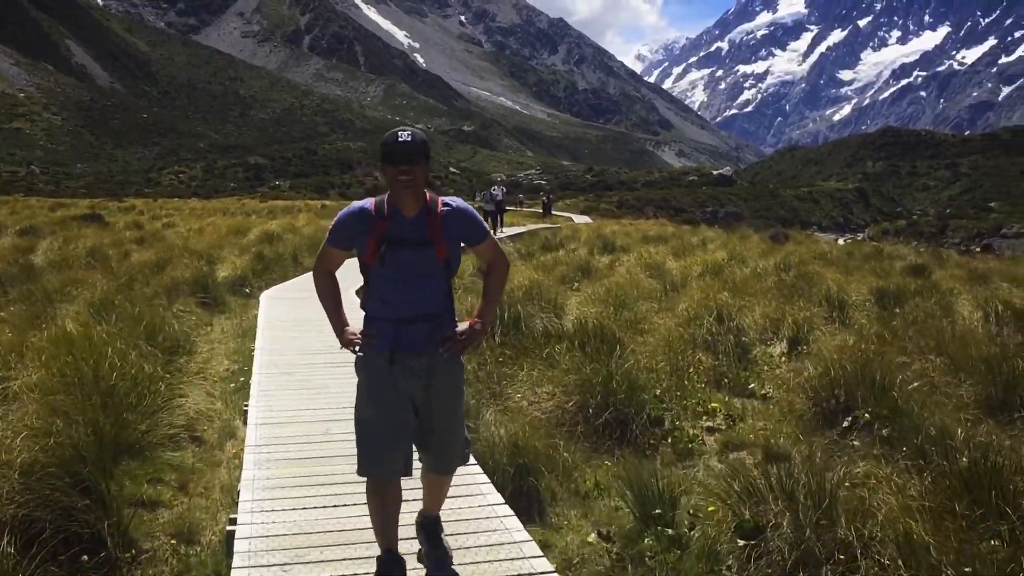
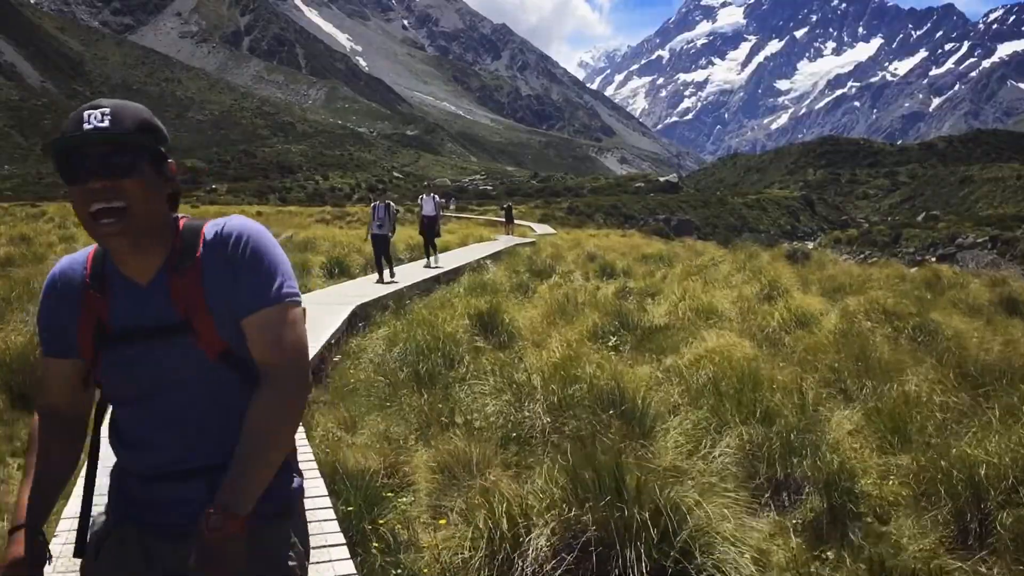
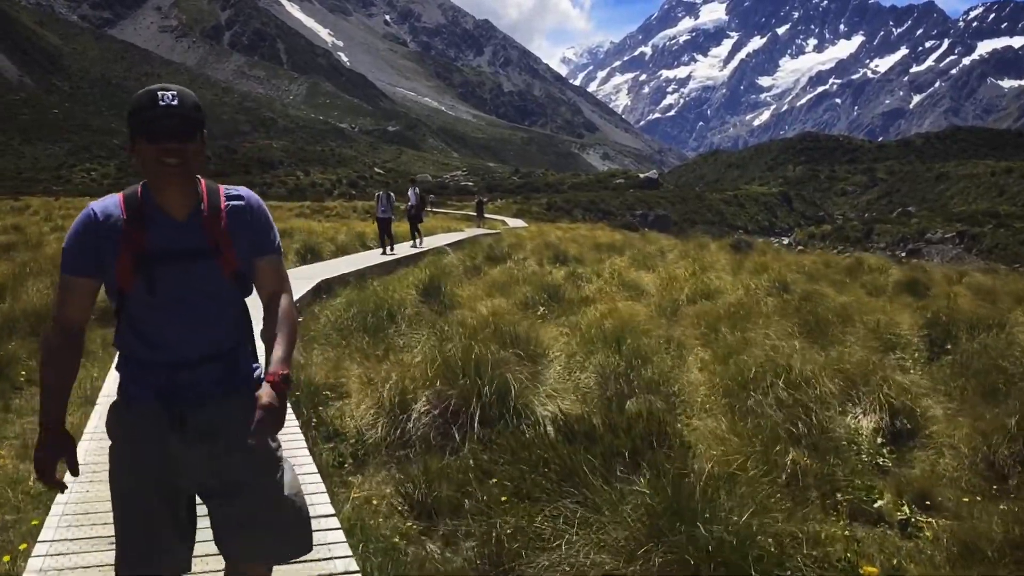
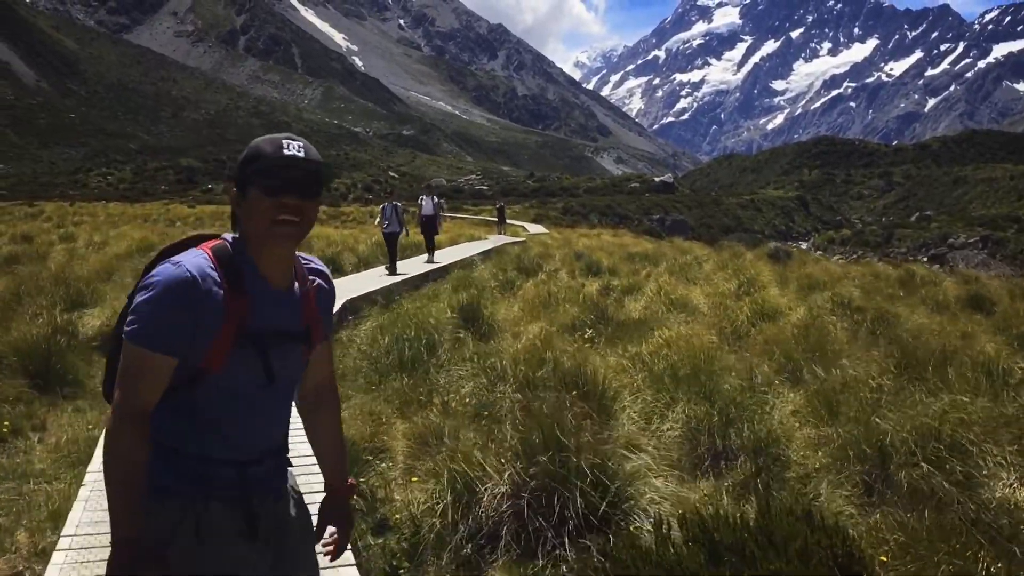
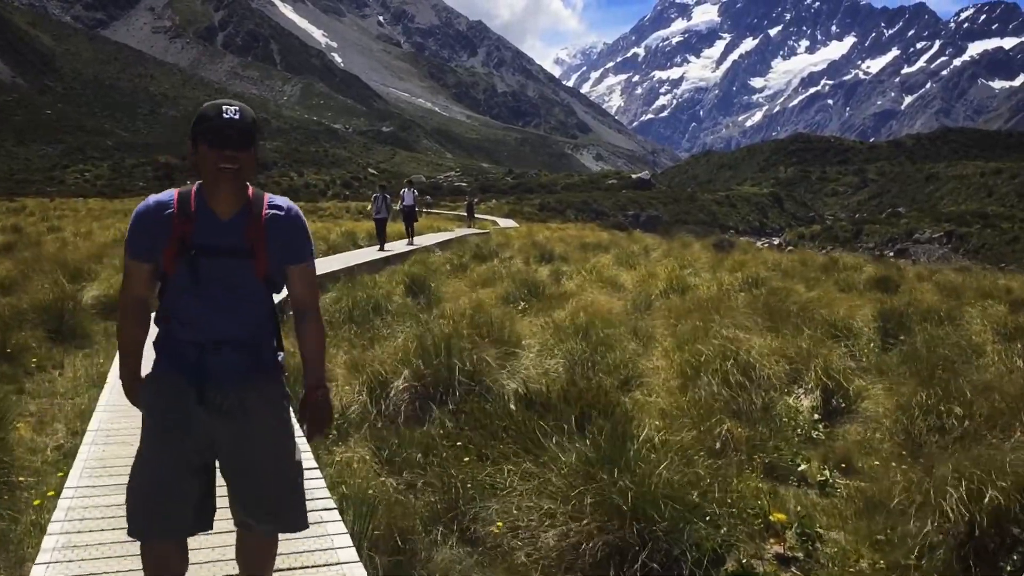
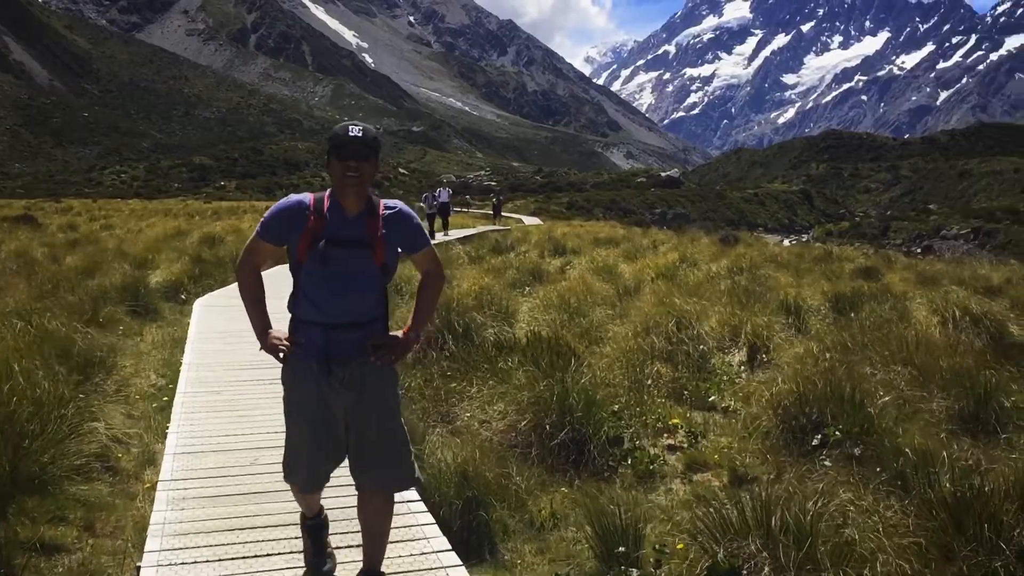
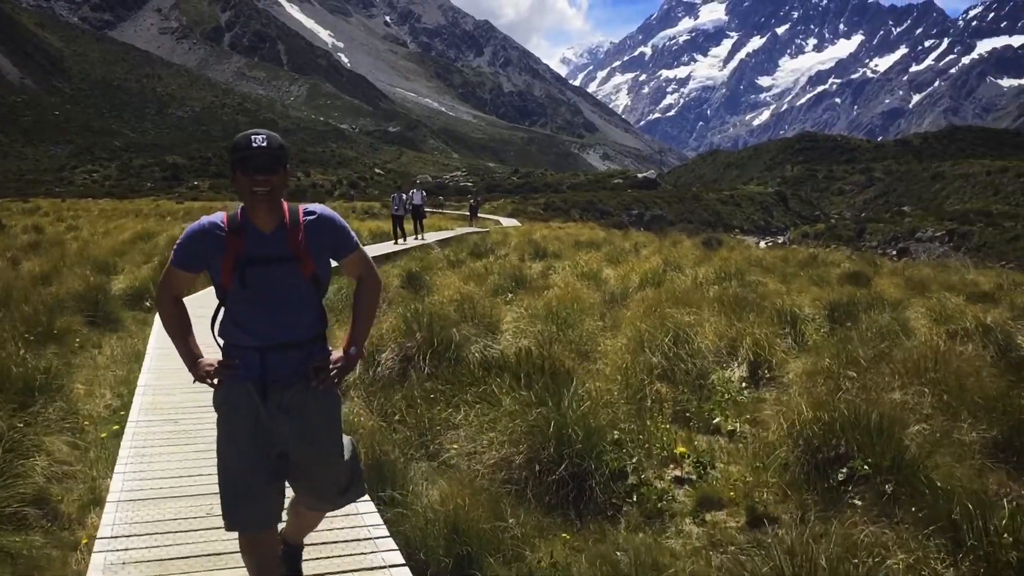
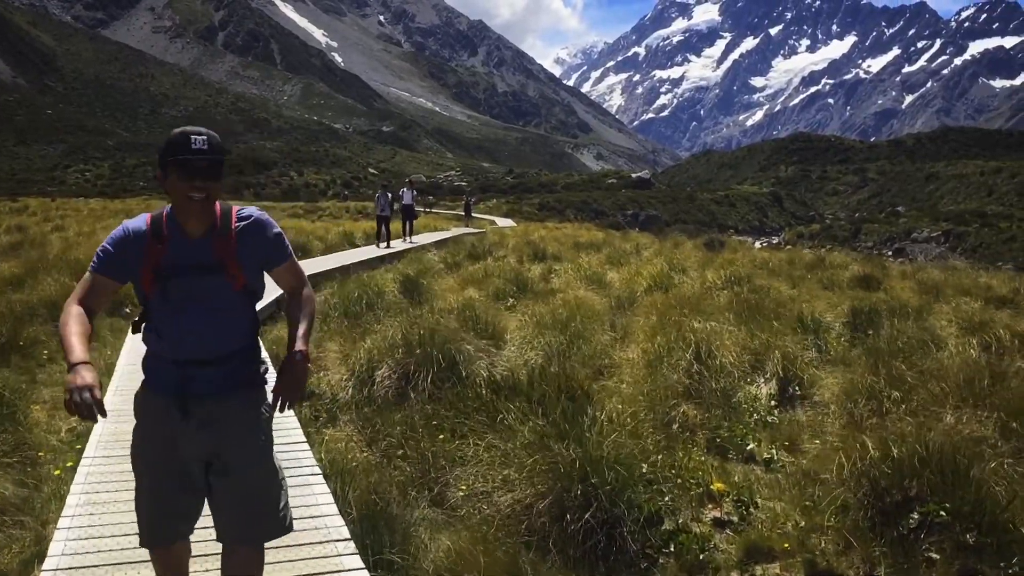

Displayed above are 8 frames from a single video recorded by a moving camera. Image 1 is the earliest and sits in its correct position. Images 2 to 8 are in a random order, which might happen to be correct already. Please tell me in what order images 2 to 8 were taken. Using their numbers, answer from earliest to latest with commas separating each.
6, 7, 8, 5, 3, 4, 2
